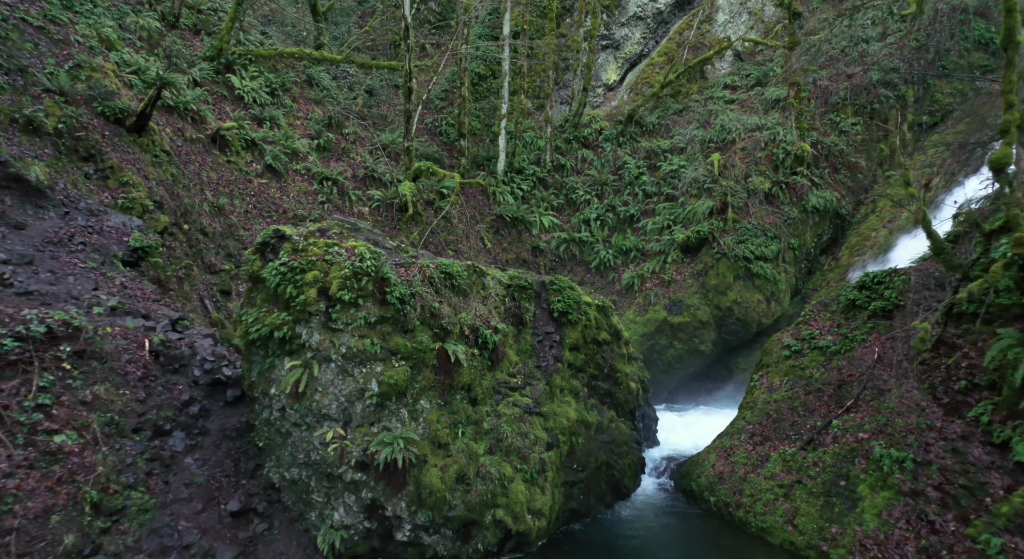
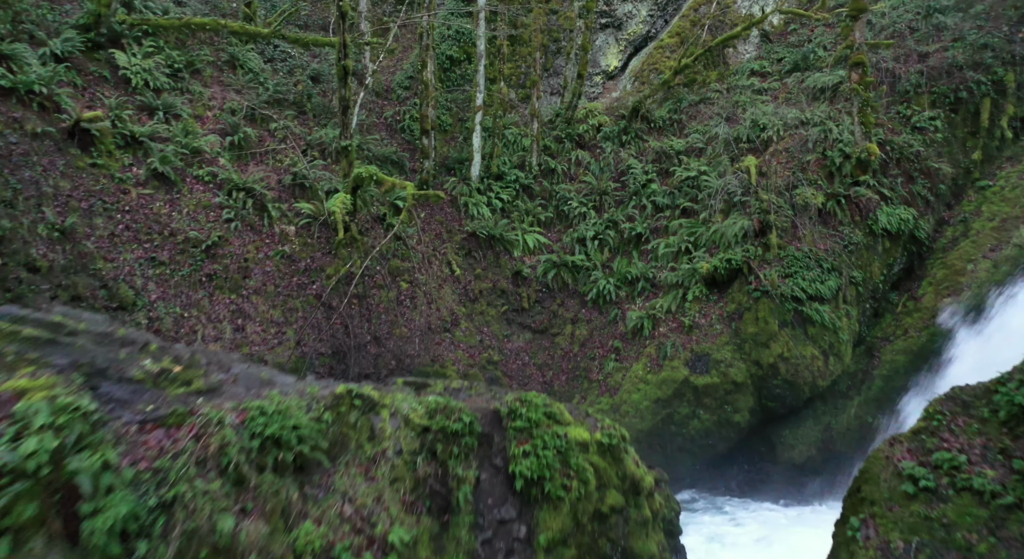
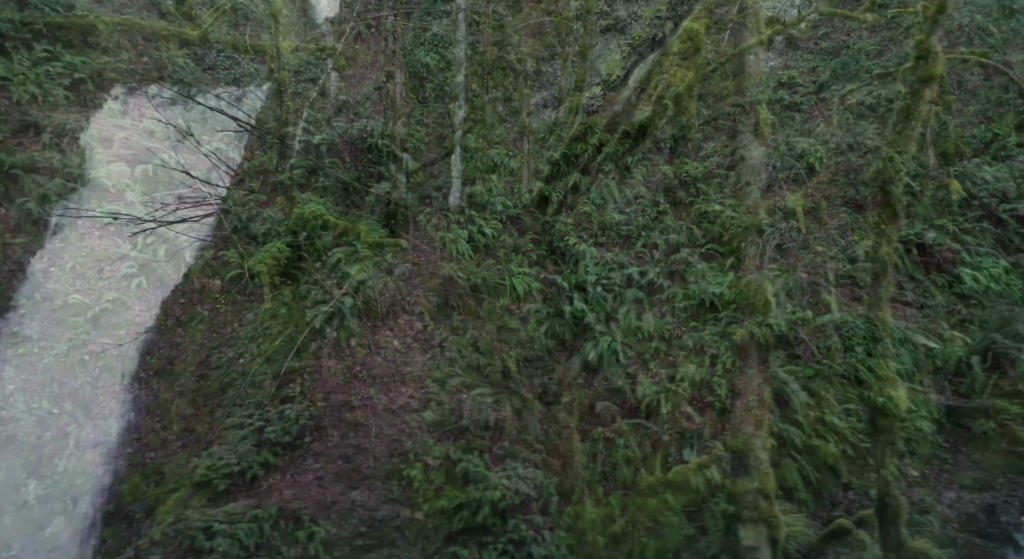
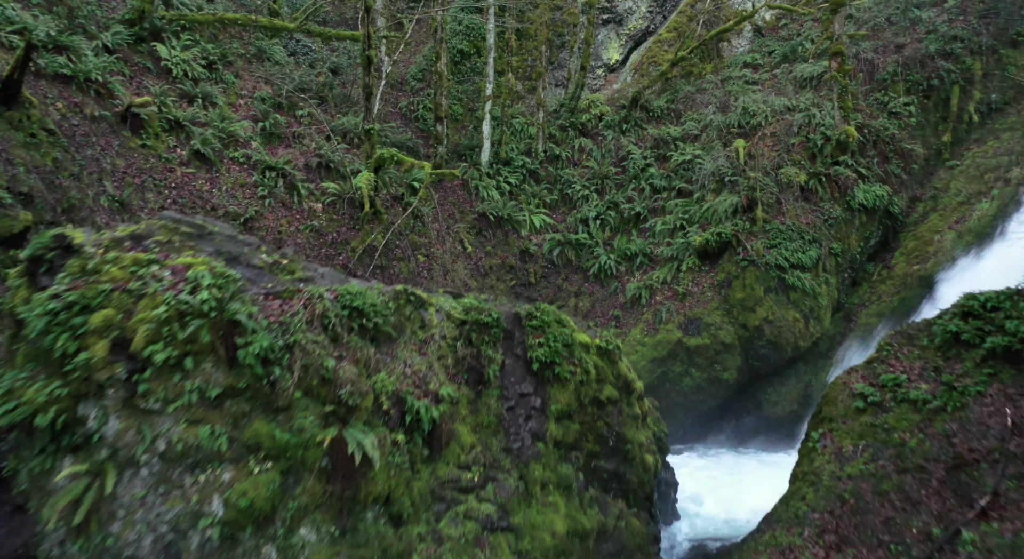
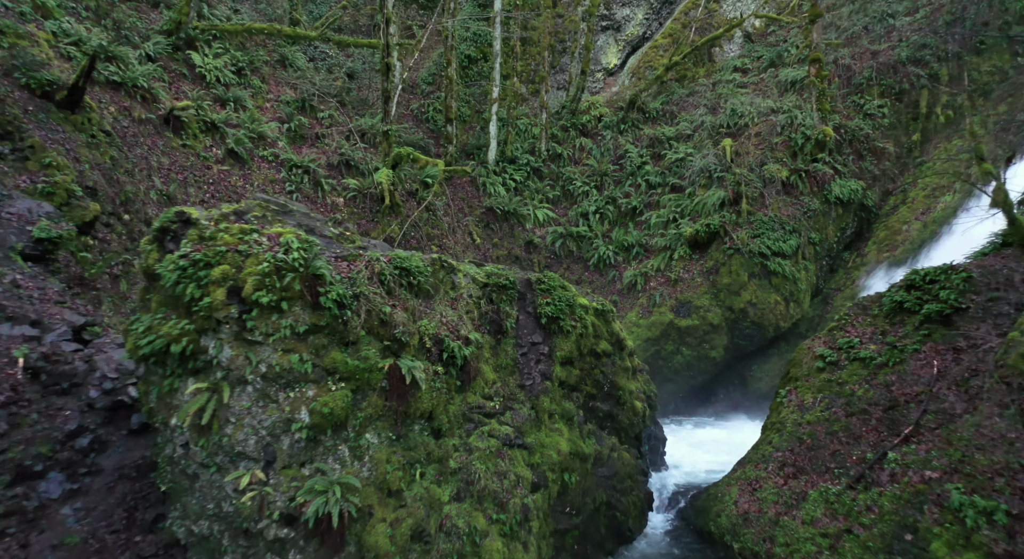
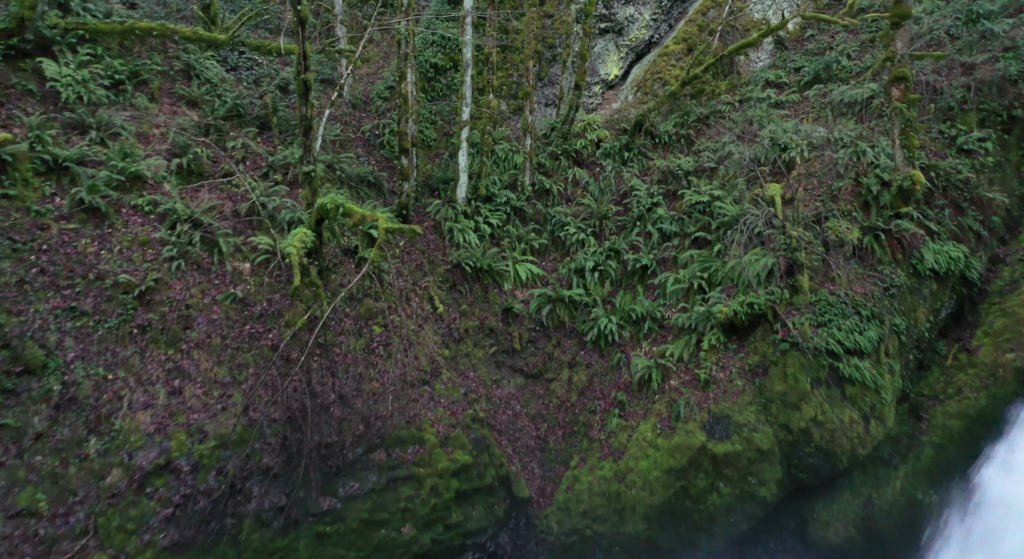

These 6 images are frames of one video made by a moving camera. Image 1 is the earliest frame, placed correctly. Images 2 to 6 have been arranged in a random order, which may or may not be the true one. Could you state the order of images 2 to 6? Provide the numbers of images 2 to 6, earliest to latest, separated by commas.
5, 4, 2, 6, 3
